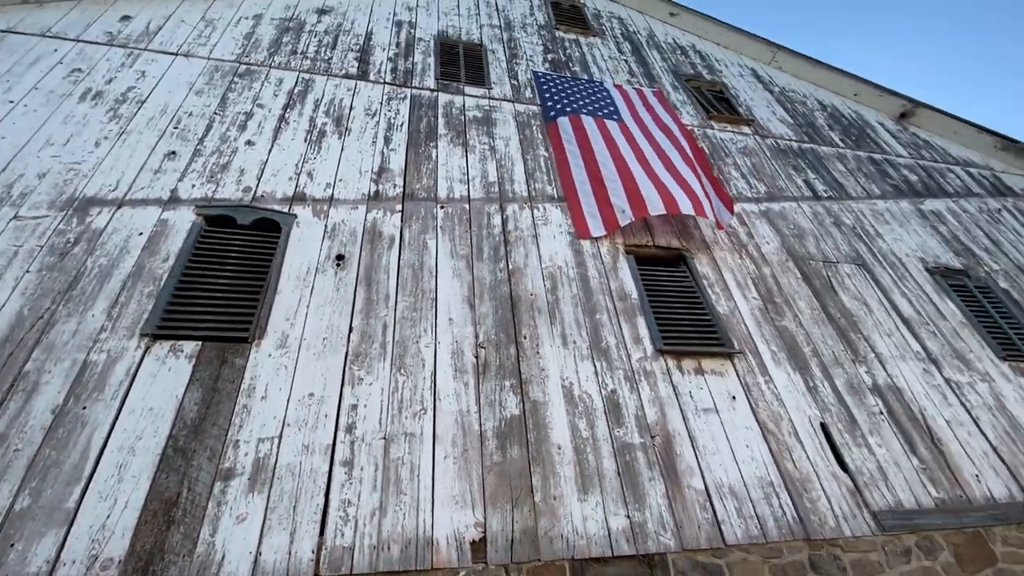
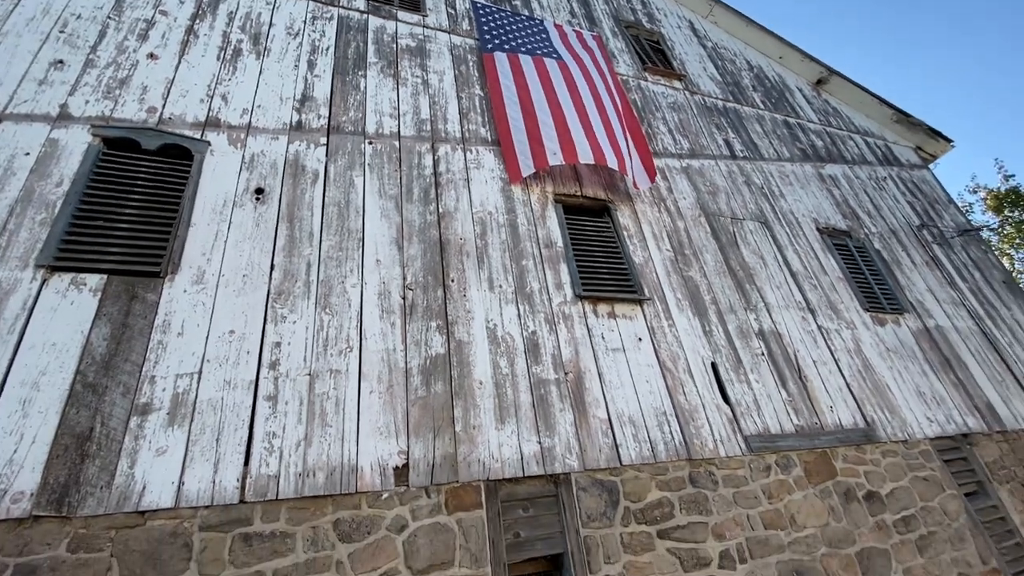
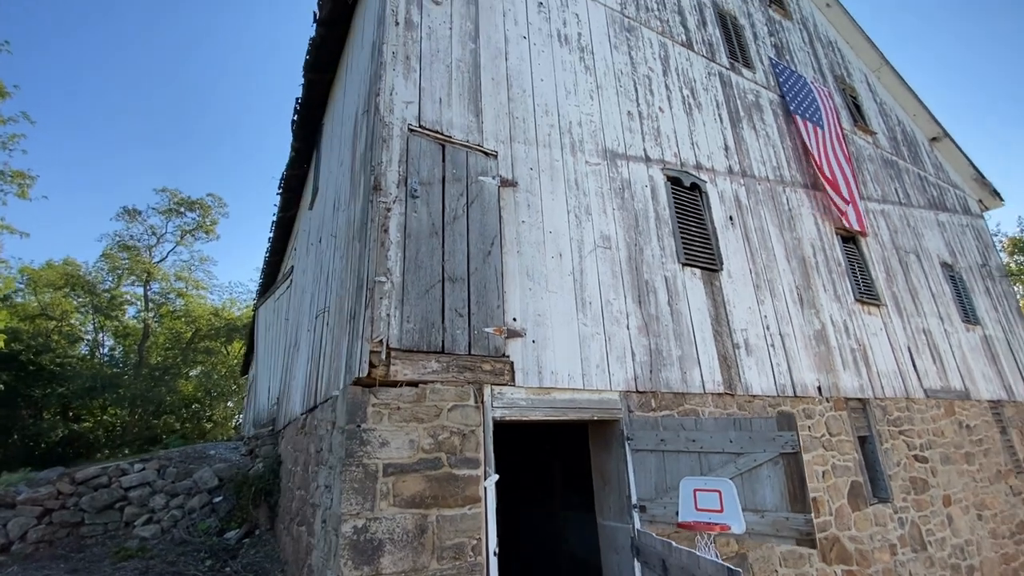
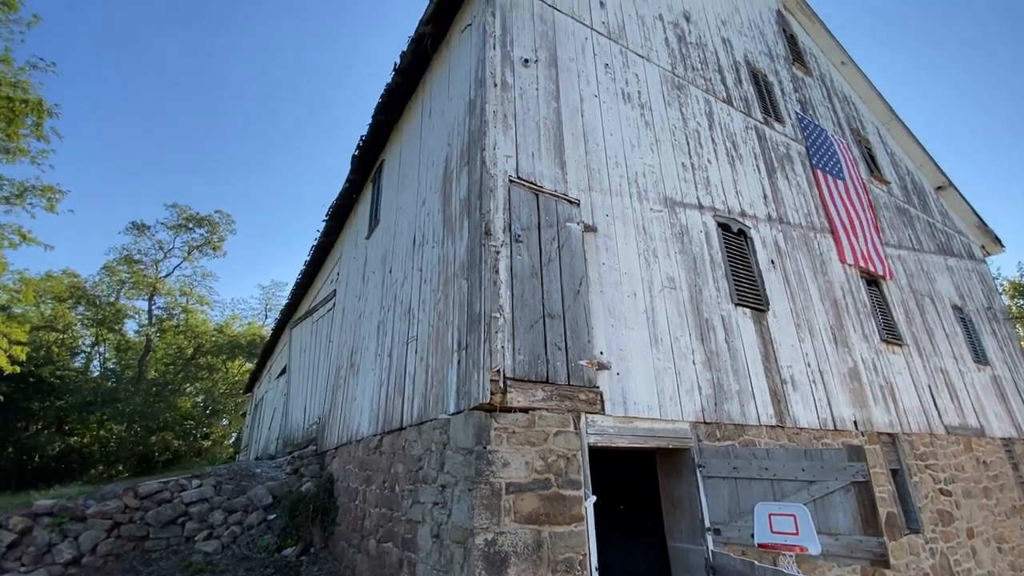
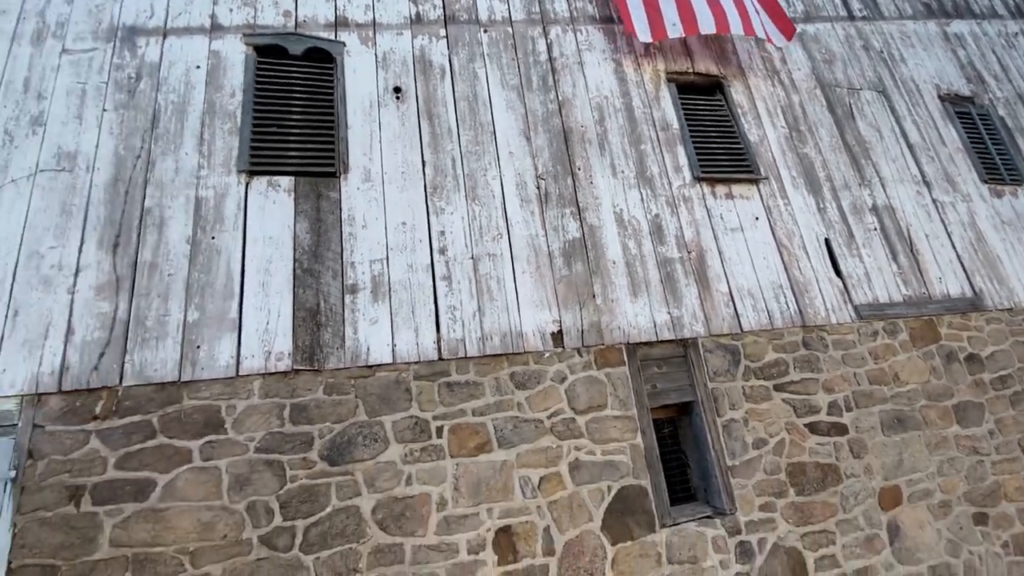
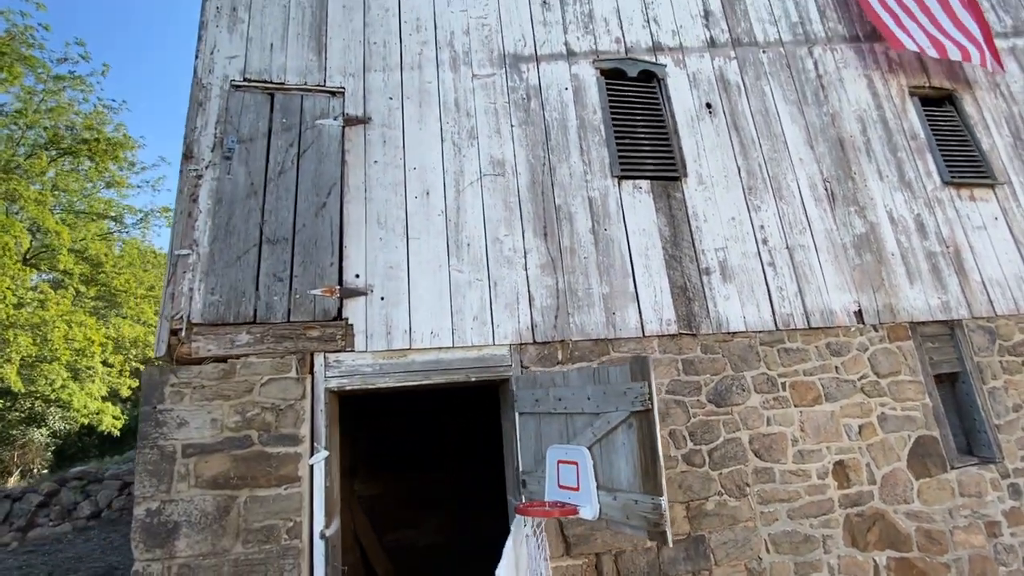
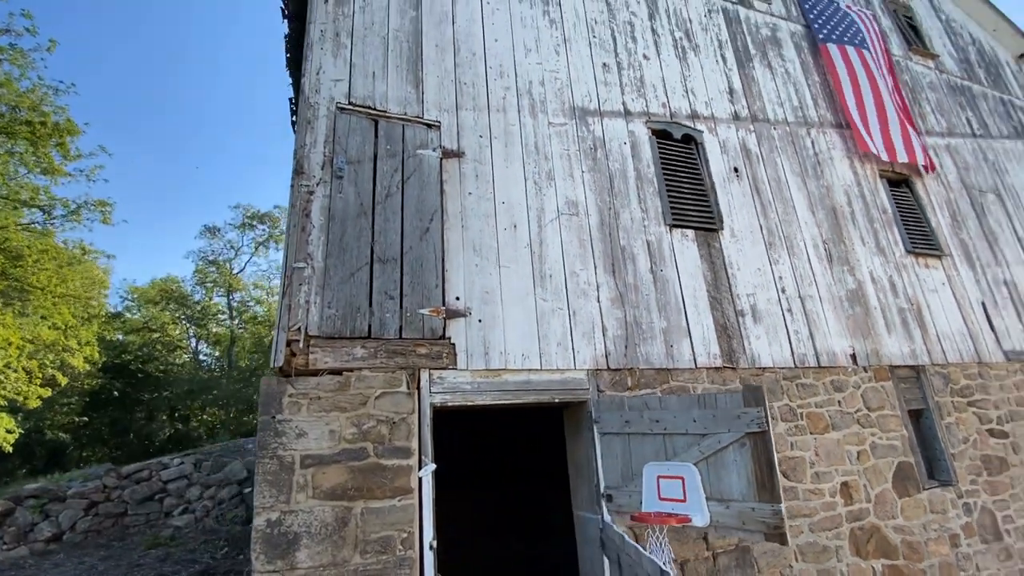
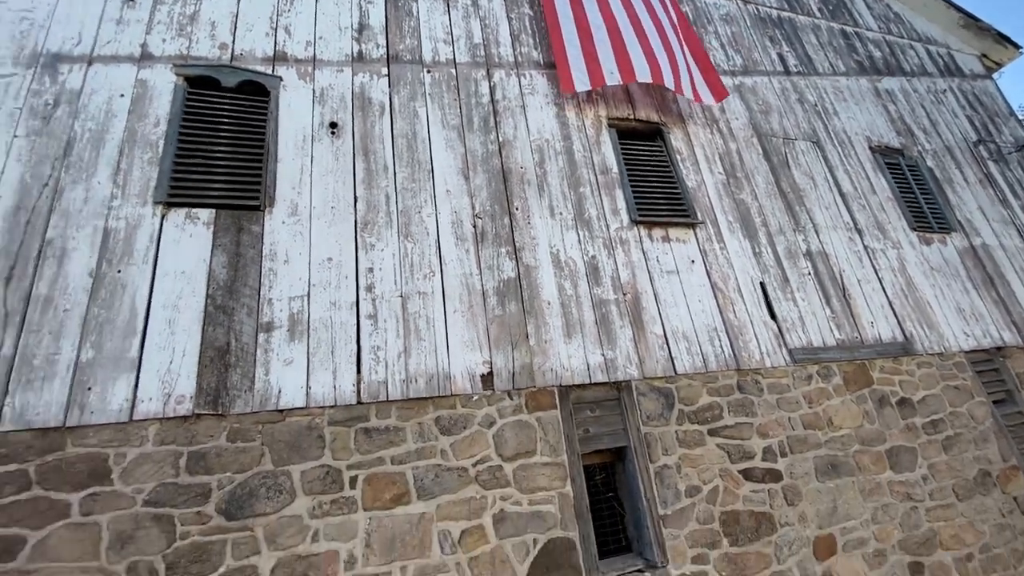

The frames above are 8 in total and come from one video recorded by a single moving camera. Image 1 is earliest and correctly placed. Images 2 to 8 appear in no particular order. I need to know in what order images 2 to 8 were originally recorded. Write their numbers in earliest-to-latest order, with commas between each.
2, 8, 5, 6, 7, 3, 4
